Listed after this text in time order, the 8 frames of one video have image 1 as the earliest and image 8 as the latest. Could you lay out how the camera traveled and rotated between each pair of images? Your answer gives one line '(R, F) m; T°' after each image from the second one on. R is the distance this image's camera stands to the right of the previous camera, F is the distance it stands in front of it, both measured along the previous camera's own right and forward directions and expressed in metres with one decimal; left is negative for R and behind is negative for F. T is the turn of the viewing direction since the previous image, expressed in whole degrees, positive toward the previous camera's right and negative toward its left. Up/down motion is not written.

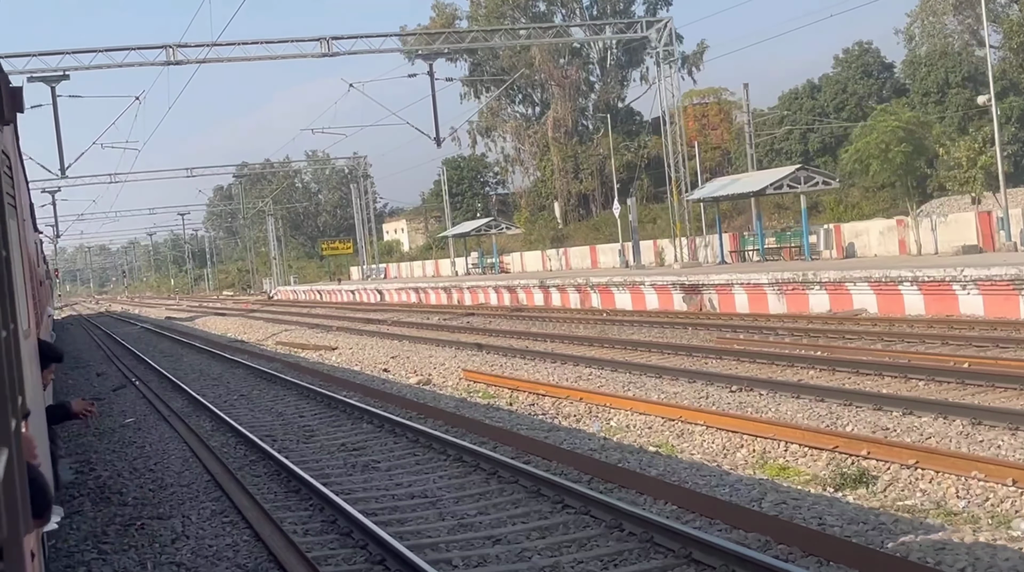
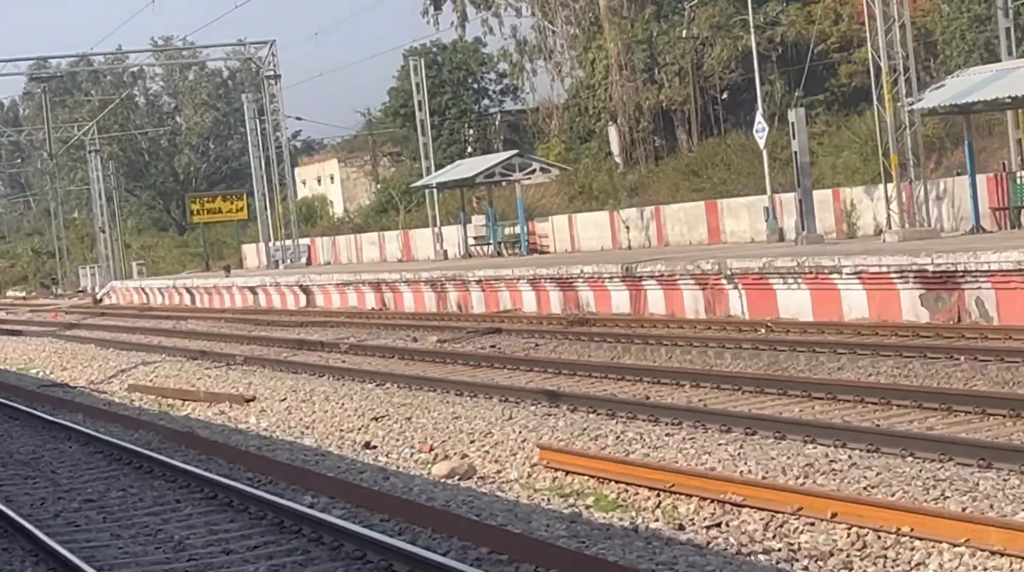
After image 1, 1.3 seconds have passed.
(-2.1, +16.3) m; +5°
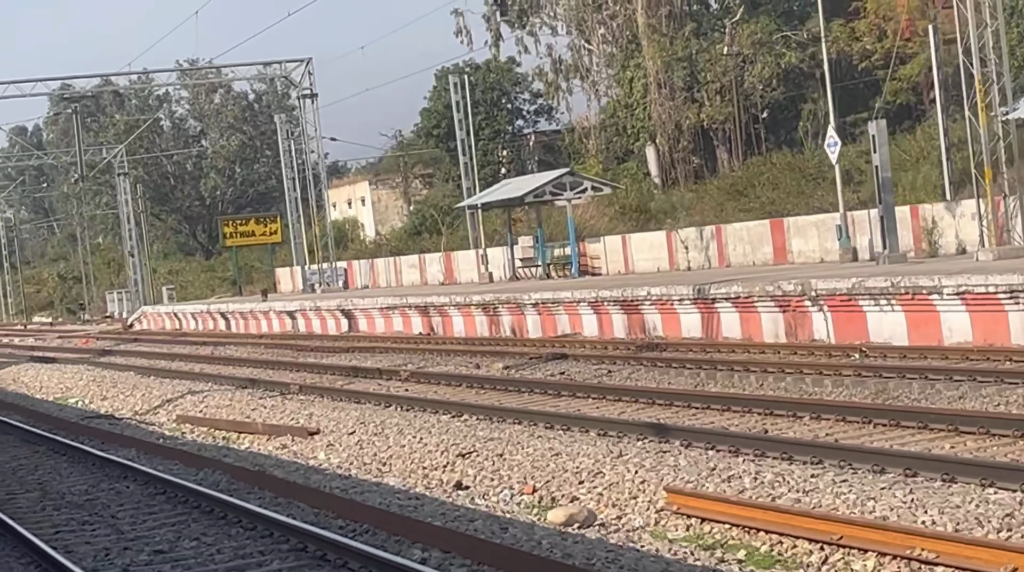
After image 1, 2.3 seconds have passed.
(-0.4, +1.1) m; -1°
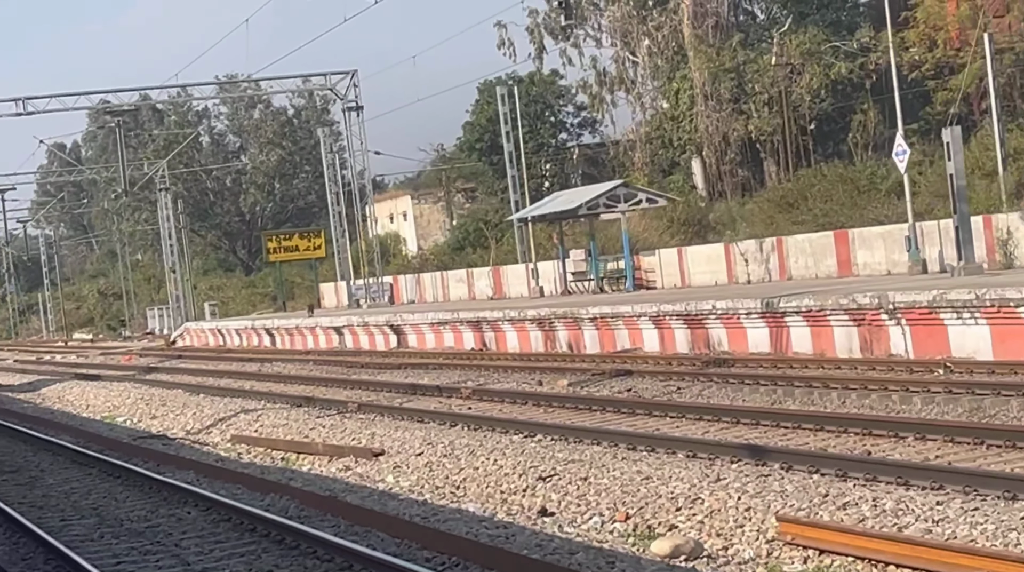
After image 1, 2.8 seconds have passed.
(-0.2, +0.6) m; -1°
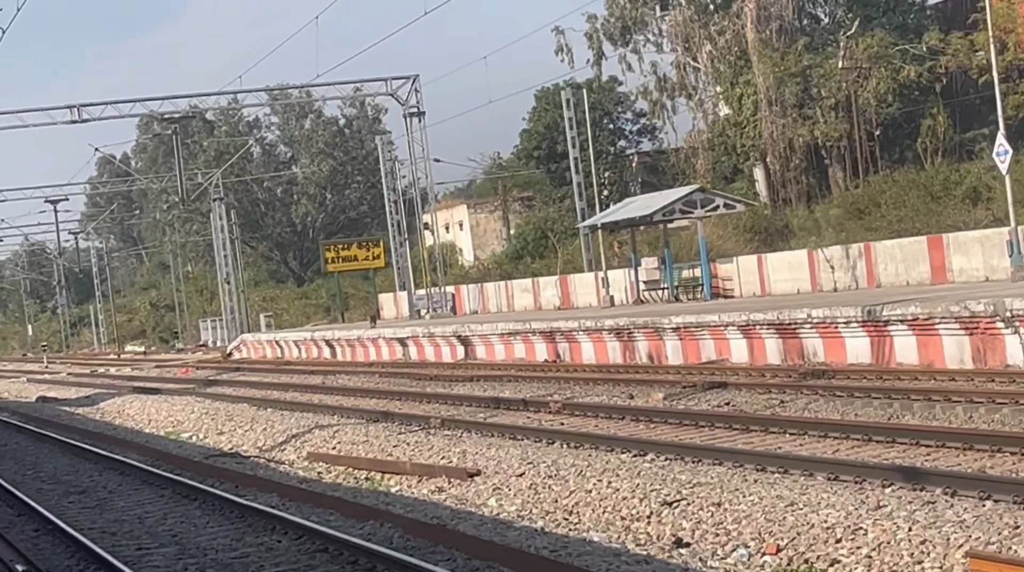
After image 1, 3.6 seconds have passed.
(-0.3, +1.0) m; -1°
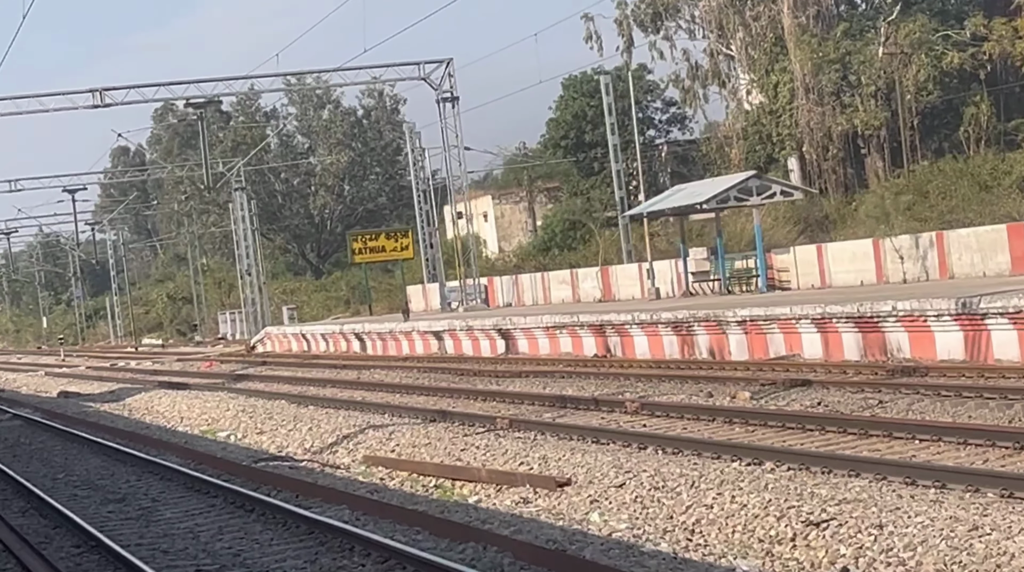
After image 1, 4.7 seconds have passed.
(-0.4, +1.4) m; 0°
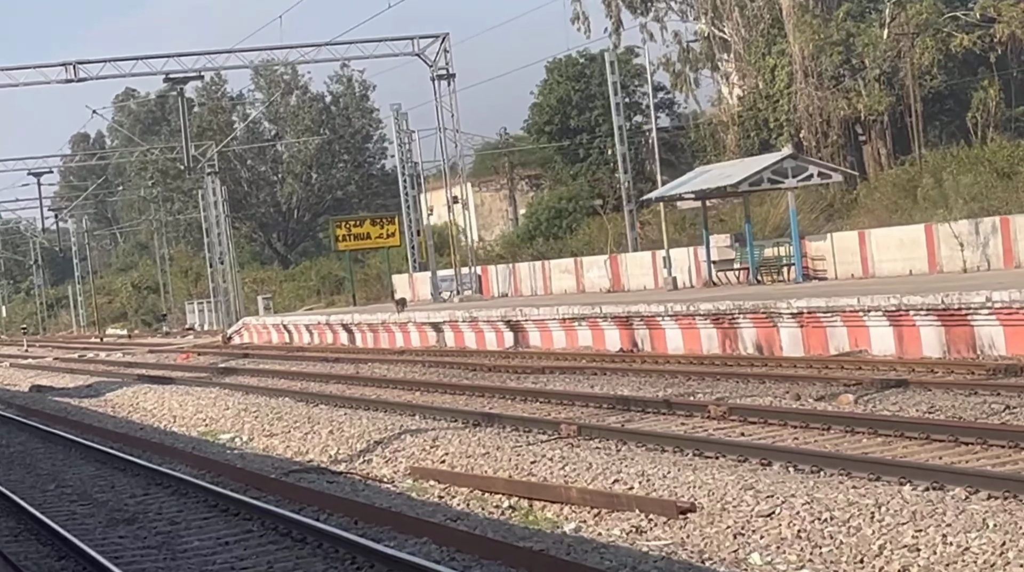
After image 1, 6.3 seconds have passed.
(-0.6, +2.2) m; +1°
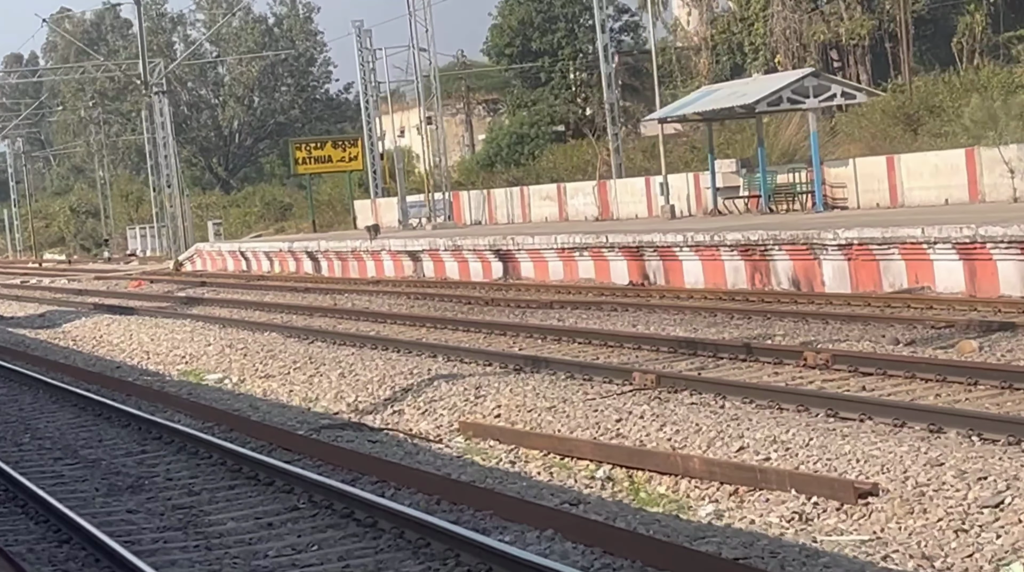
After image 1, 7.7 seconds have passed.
(-0.6, +2.1) m; +2°
